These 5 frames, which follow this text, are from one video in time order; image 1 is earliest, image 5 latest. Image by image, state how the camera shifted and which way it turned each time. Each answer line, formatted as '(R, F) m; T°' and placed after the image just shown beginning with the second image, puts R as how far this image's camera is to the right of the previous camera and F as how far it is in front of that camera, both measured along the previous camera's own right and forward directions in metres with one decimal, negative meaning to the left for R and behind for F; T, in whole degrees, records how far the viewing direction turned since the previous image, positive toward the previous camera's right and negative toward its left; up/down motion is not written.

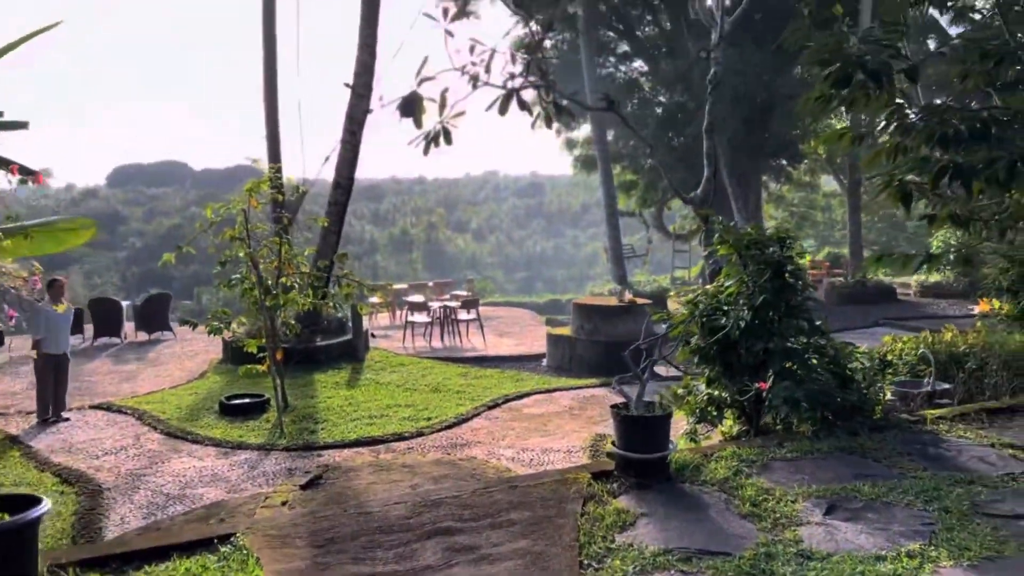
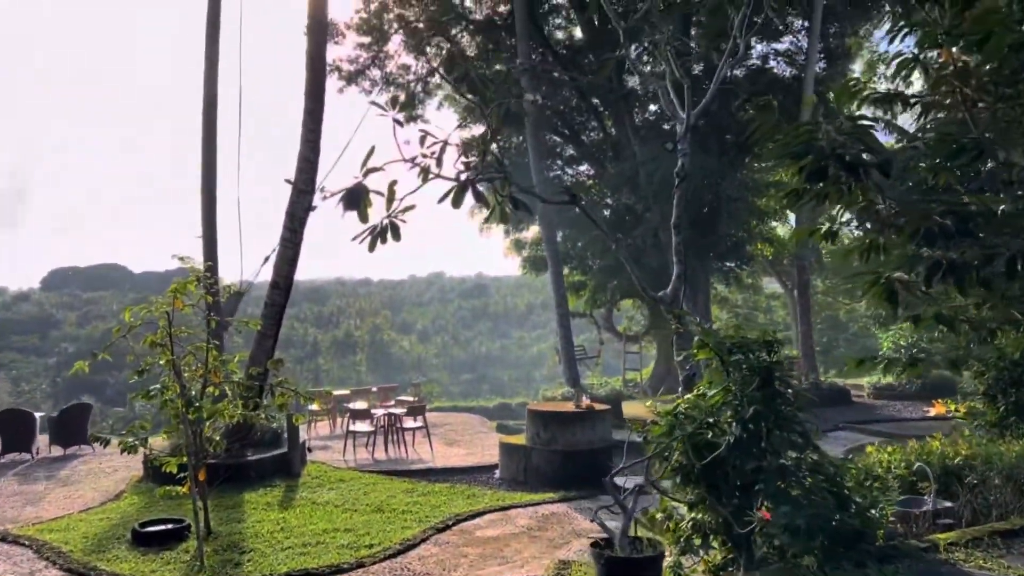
(-0.1, +0.5) m; +4°
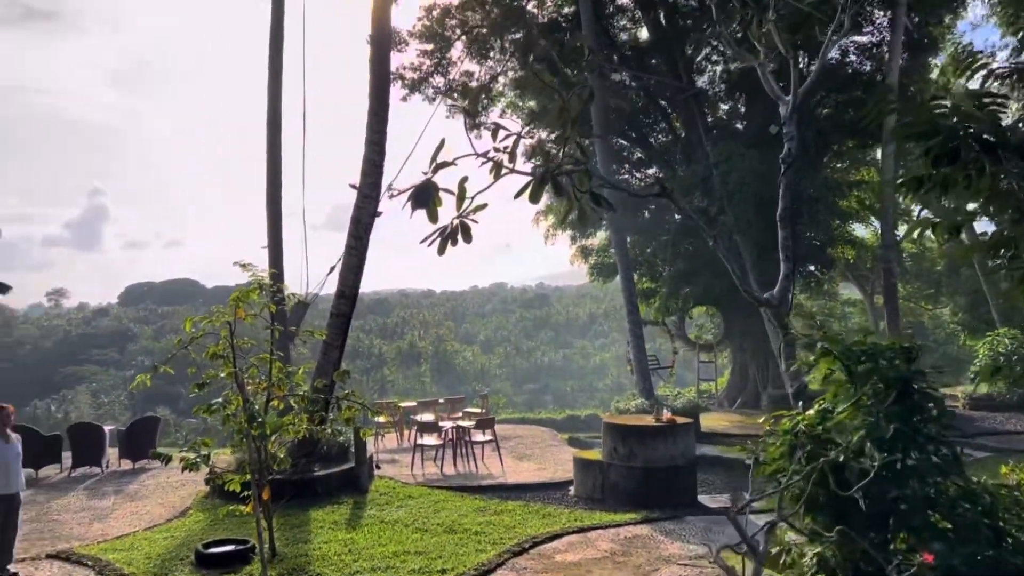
(-0.1, +0.5) m; -4°
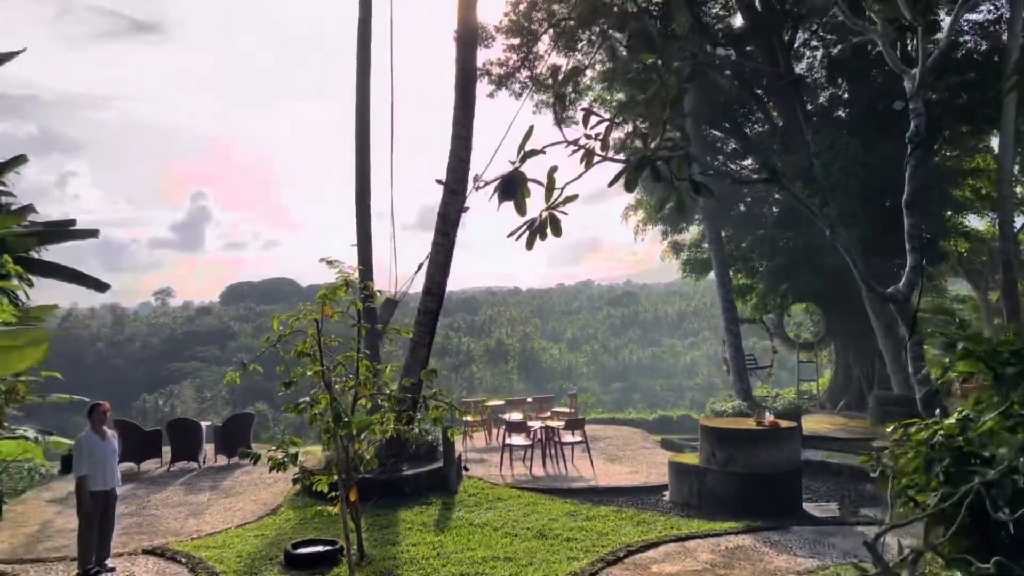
(0.0, +0.3) m; -6°
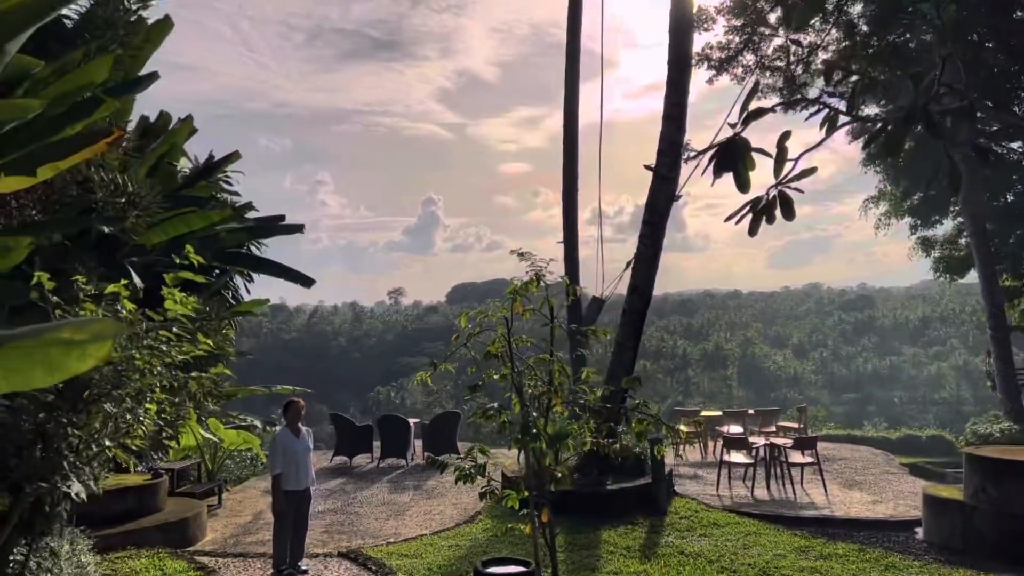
(0.0, +0.8) m; -15°
